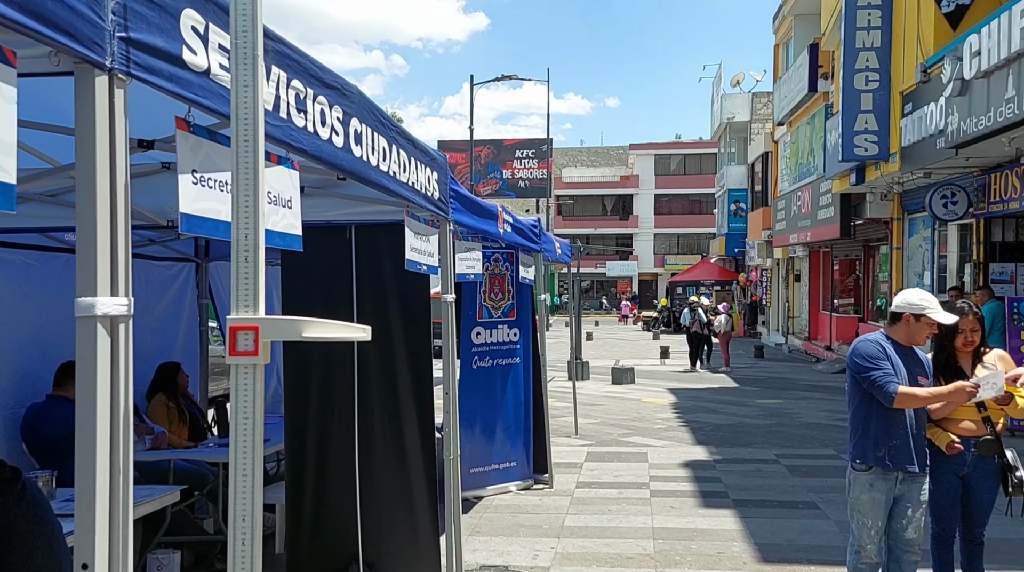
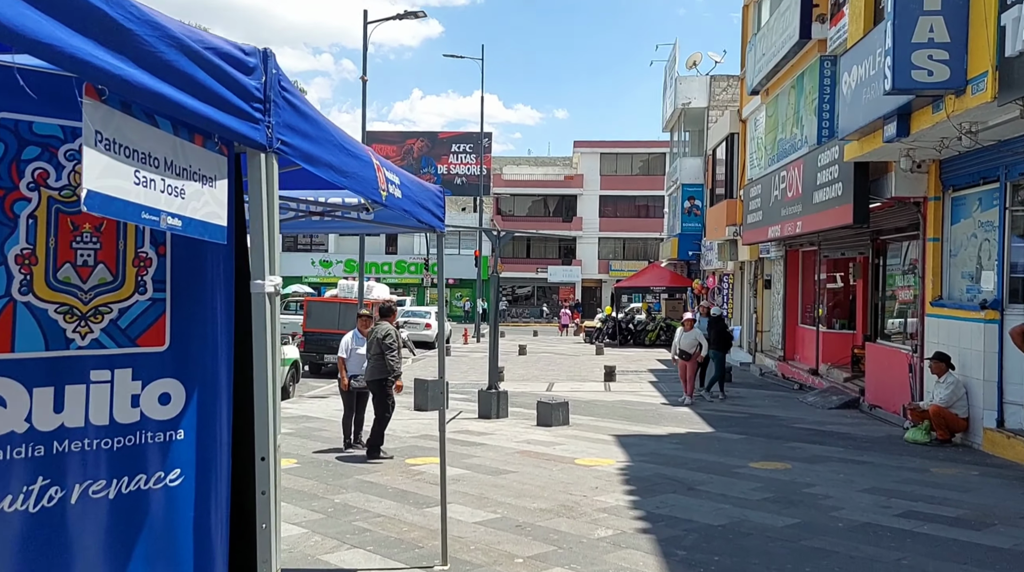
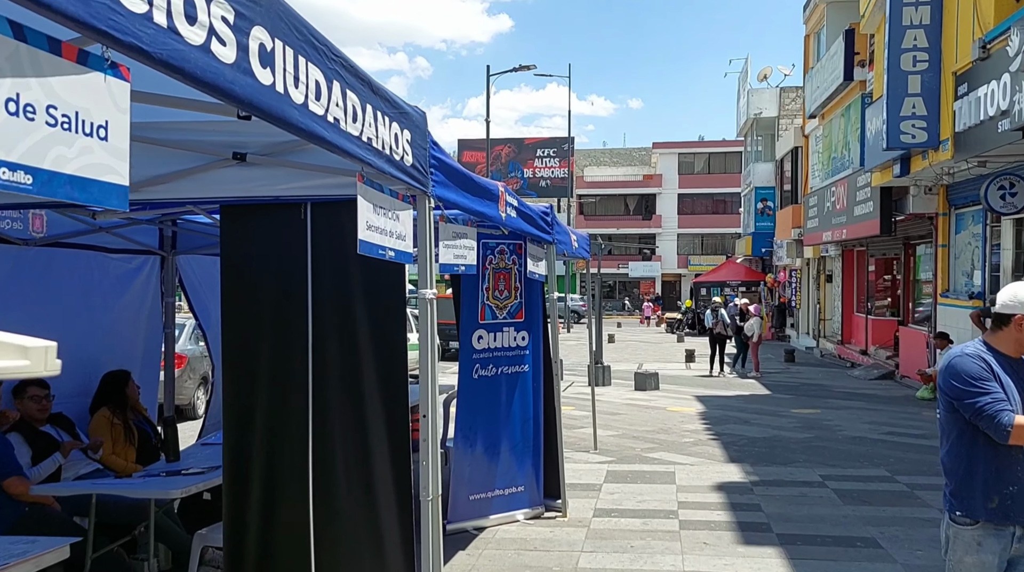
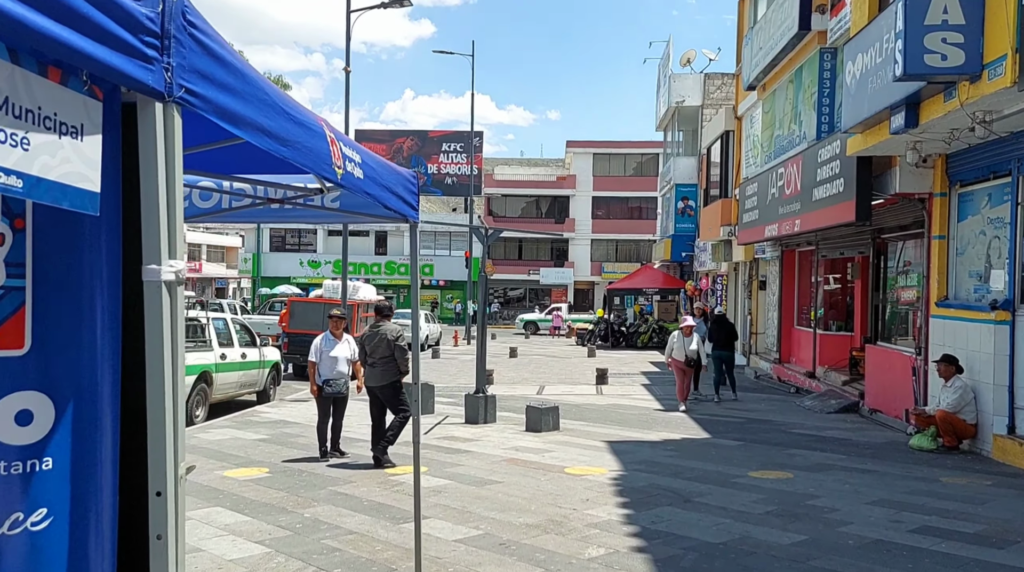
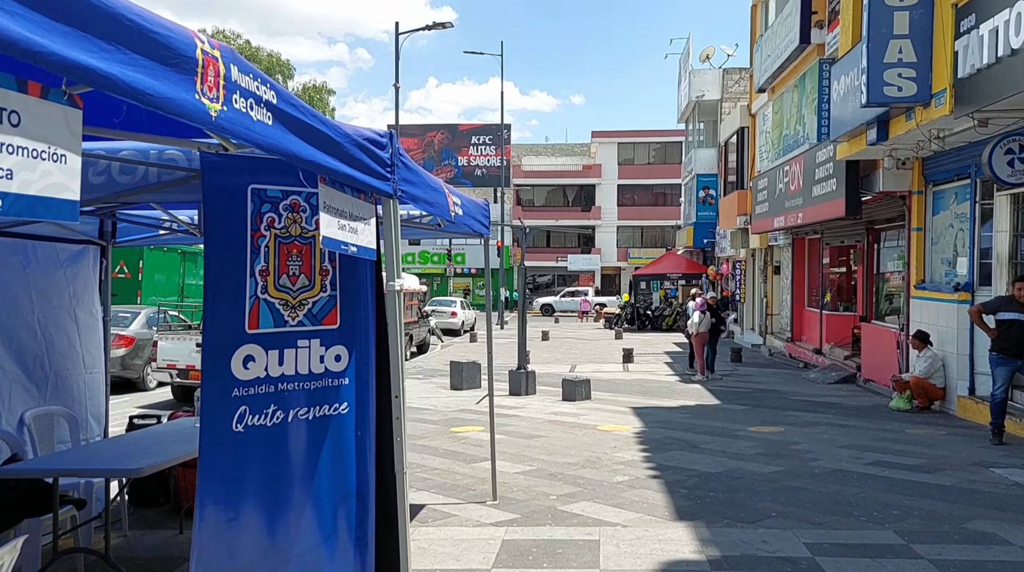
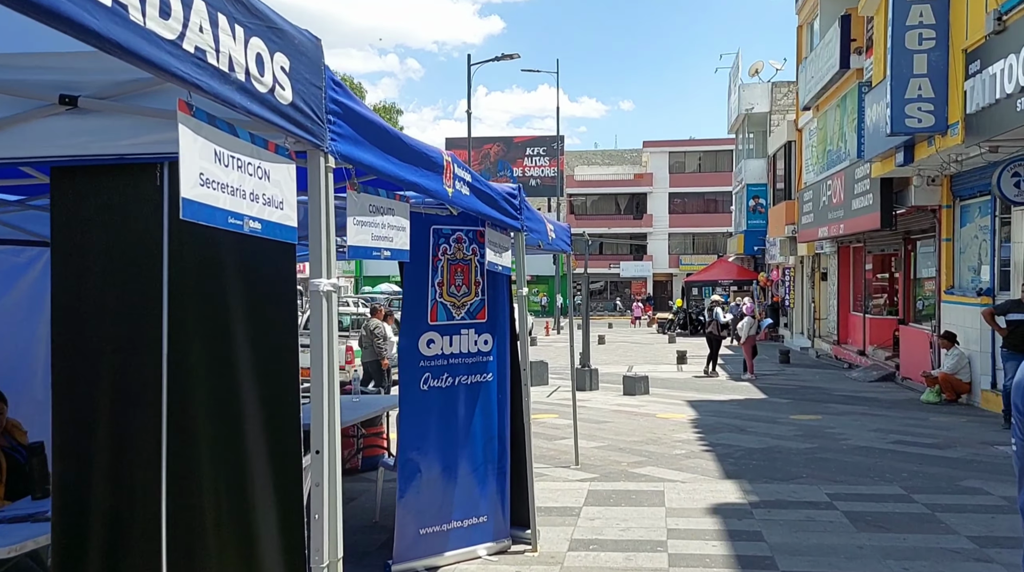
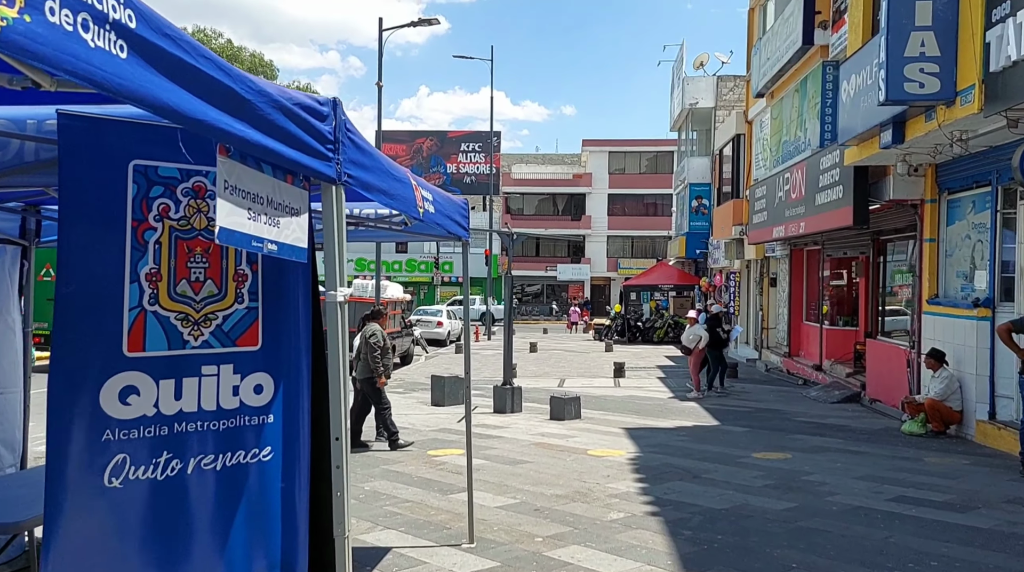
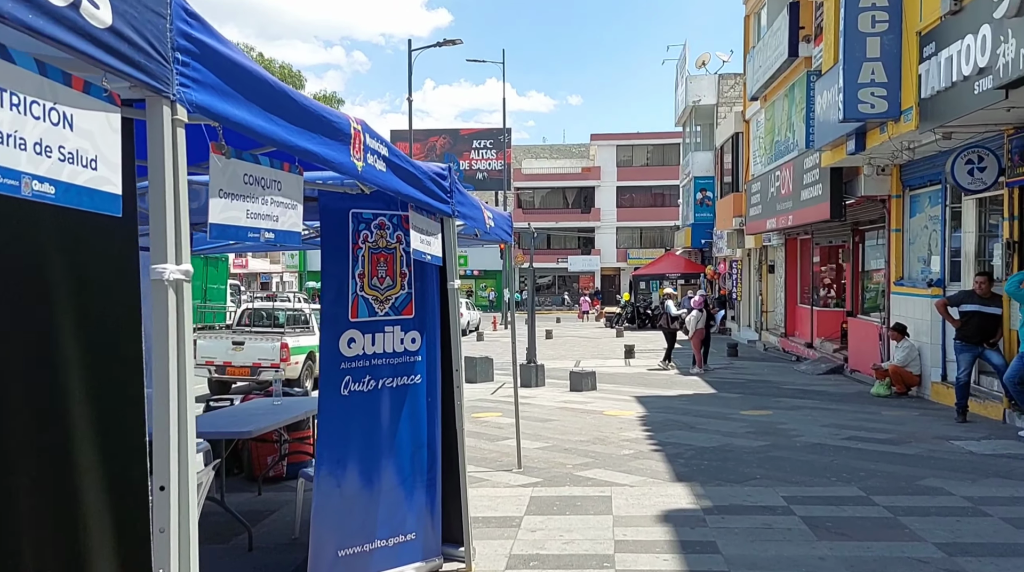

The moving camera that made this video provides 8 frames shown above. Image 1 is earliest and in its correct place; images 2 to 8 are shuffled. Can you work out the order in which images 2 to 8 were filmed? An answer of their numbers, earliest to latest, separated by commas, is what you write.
3, 6, 8, 5, 7, 2, 4
